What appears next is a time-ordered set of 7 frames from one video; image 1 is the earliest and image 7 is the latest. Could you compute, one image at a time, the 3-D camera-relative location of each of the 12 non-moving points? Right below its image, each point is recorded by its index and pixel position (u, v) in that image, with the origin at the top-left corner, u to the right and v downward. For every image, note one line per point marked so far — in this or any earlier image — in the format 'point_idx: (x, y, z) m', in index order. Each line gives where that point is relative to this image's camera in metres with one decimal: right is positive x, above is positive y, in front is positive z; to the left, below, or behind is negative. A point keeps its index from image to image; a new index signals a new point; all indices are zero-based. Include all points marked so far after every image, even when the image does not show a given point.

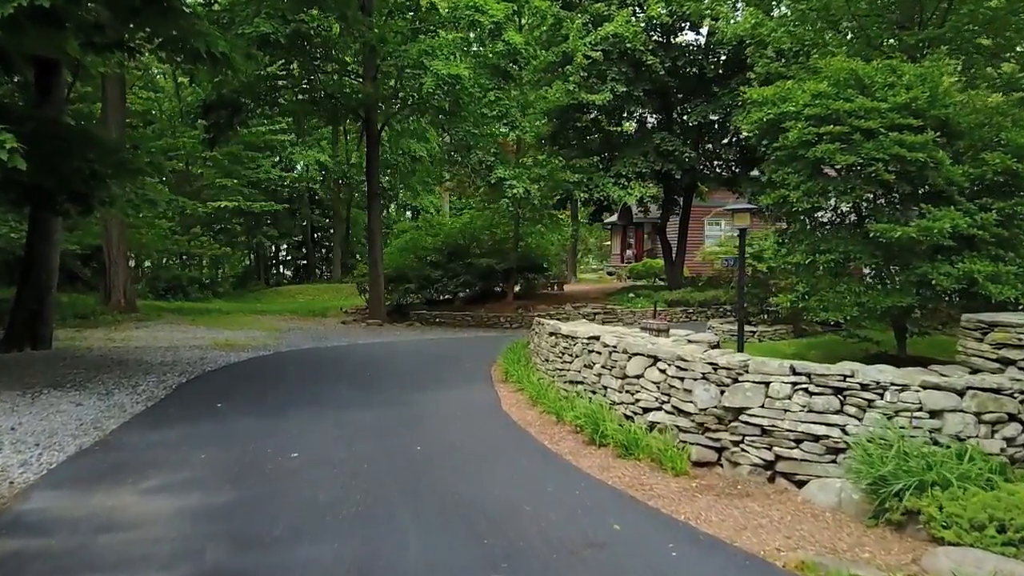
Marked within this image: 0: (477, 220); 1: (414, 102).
0: (-0.9, +1.7, +19.3) m
1: (-2.3, +4.3, +17.9) m
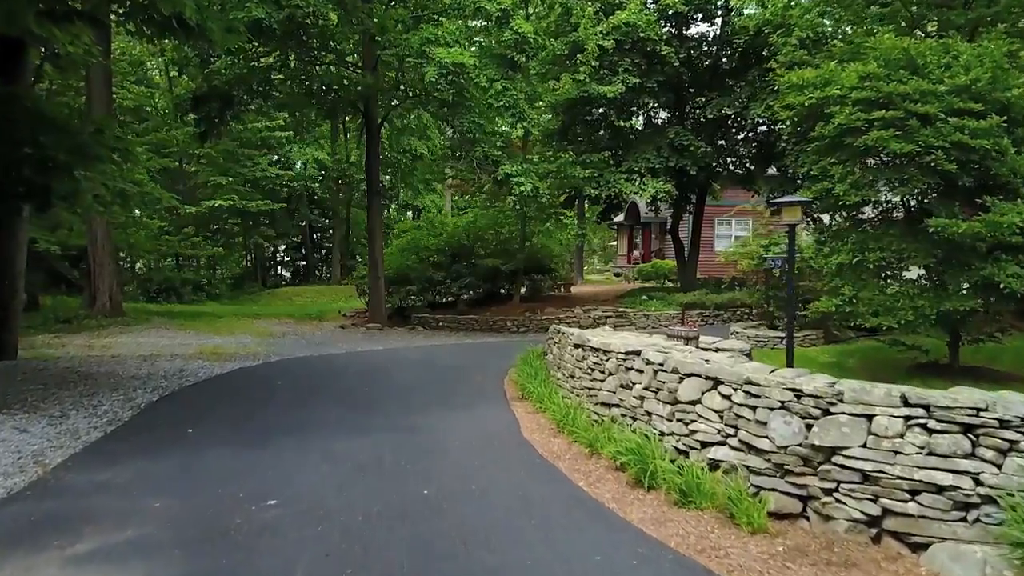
0: (-0.7, +1.6, +18.4) m
1: (-2.1, +4.2, +17.0) m
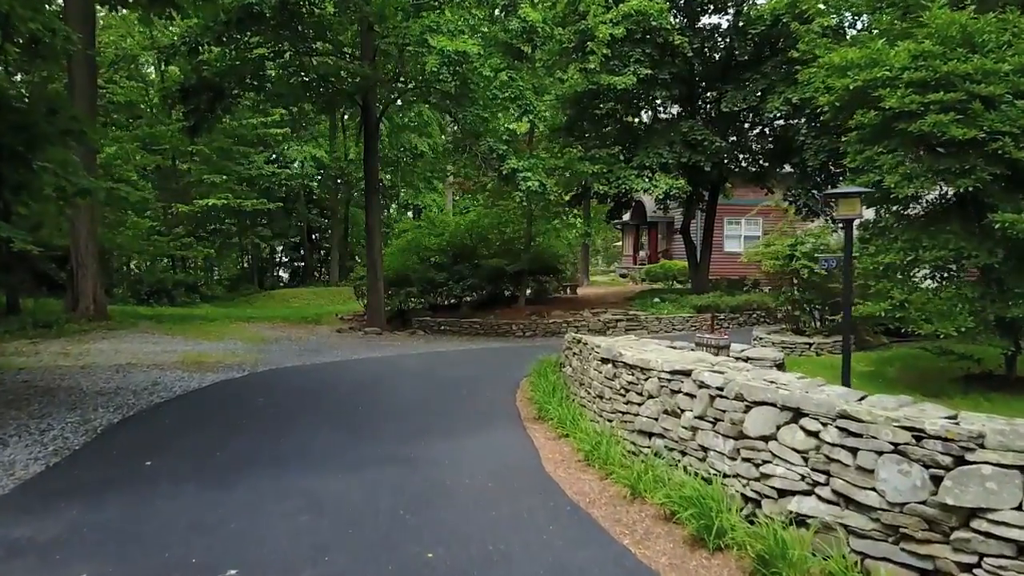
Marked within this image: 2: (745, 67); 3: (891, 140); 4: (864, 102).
0: (-0.6, +1.6, +17.5) m
1: (-2.0, +4.2, +16.2) m
2: (+5.6, +5.3, +18.6) m
3: (+3.7, +1.5, +7.6) m
4: (+3.7, +2.0, +8.2) m
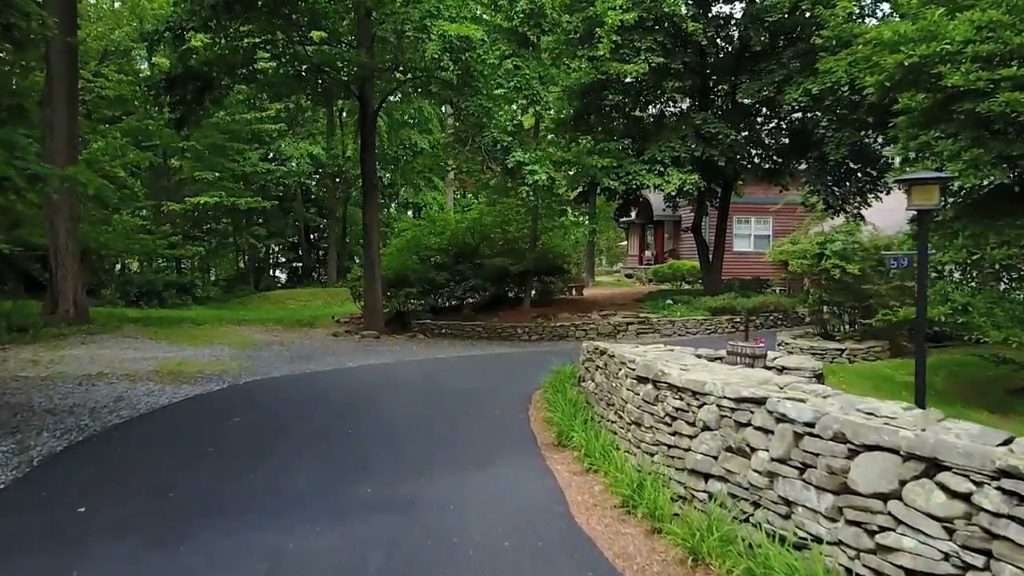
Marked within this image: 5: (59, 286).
0: (-0.5, +1.6, +16.6) m
1: (-1.9, +4.2, +15.3) m
2: (+5.7, +5.3, +17.8) m
3: (+3.8, +1.4, +6.7) m
4: (+3.8, +2.0, +7.3) m
5: (-8.5, 0.0, +14.5) m
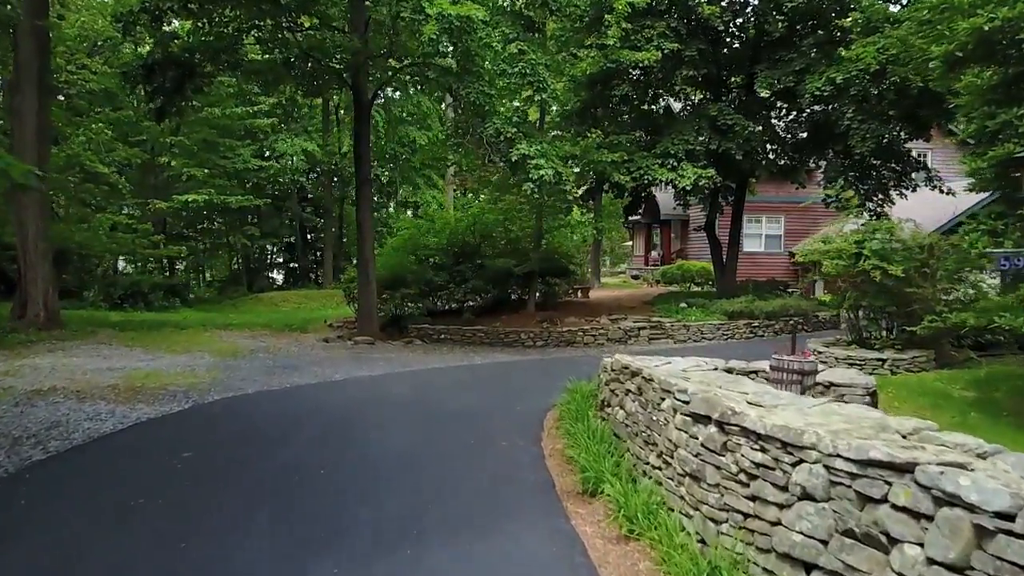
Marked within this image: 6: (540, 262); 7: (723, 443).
0: (-0.4, +1.5, +15.6) m
1: (-1.8, +4.1, +14.3) m
2: (+5.8, +5.2, +16.8) m
3: (+3.9, +1.4, +5.7) m
4: (+3.9, +1.9, +6.3) m
5: (-8.4, 0.0, +13.5) m
6: (+0.6, +0.5, +15.7) m
7: (+0.8, -0.6, +3.0) m
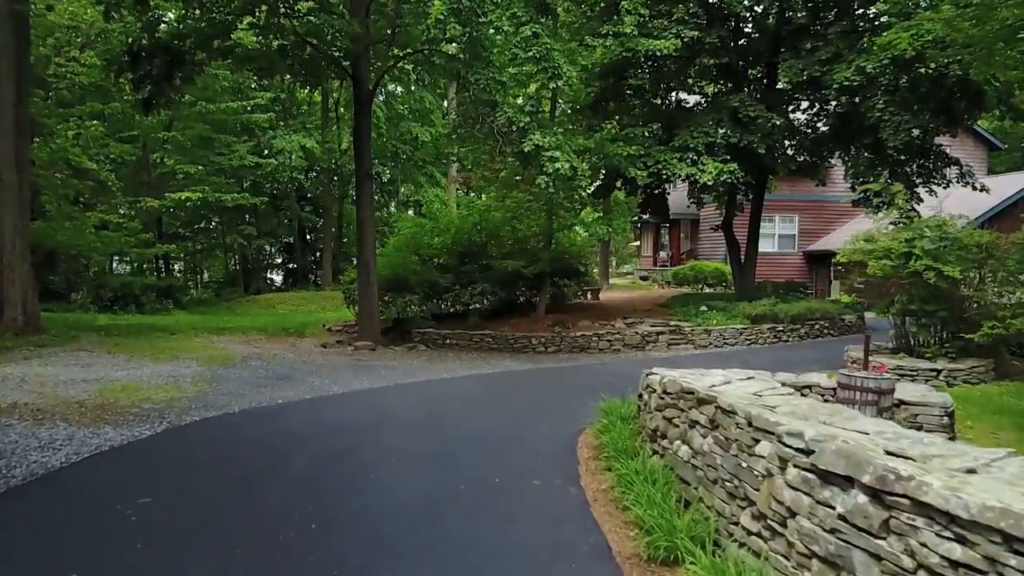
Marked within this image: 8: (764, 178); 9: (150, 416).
0: (-0.2, +1.5, +14.7) m
1: (-1.6, +4.1, +13.4) m
2: (+6.0, +5.2, +15.9) m
3: (+4.1, +1.4, +4.8) m
4: (+4.1, +1.9, +5.4) m
5: (-8.3, 0.0, +12.6) m
6: (+0.8, +0.5, +14.8) m
7: (+1.0, -0.6, +2.1) m
8: (+5.6, +2.5, +17.1) m
9: (-2.9, -1.0, +6.1) m
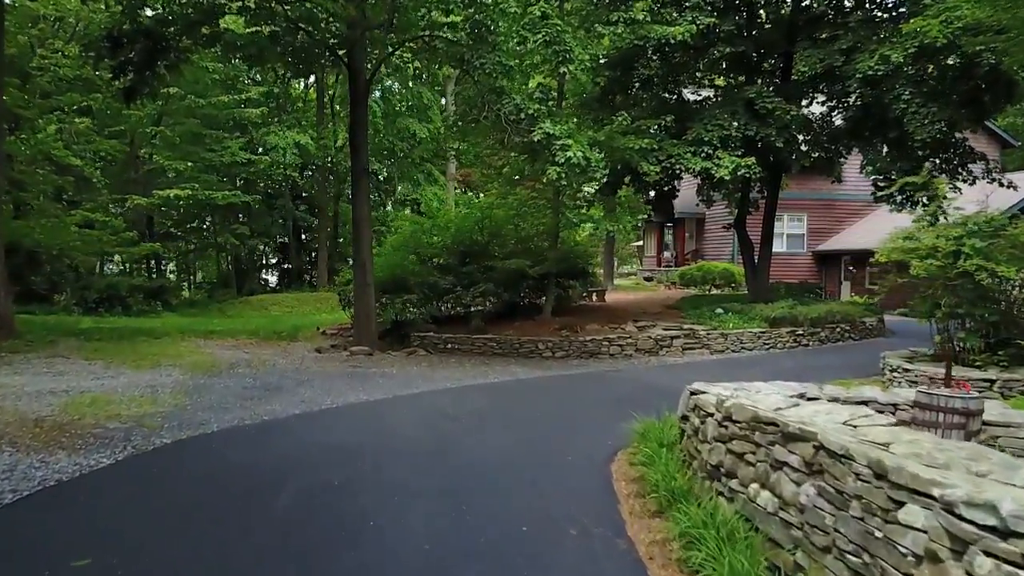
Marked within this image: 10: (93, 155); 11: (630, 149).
0: (-0.2, +1.5, +13.9) m
1: (-1.5, +4.1, +12.6) m
2: (+6.0, +5.2, +15.1) m
3: (+4.2, +1.4, +4.1) m
4: (+4.2, +1.9, +4.7) m
5: (-8.2, -0.1, +11.8) m
6: (+0.8, +0.5, +14.0) m
7: (+1.1, -0.6, +1.3) m
8: (+5.7, +2.4, +16.4) m
9: (-2.8, -1.0, +5.3) m
10: (-10.8, +3.4, +19.9) m
11: (+2.1, +2.4, +13.5) m
